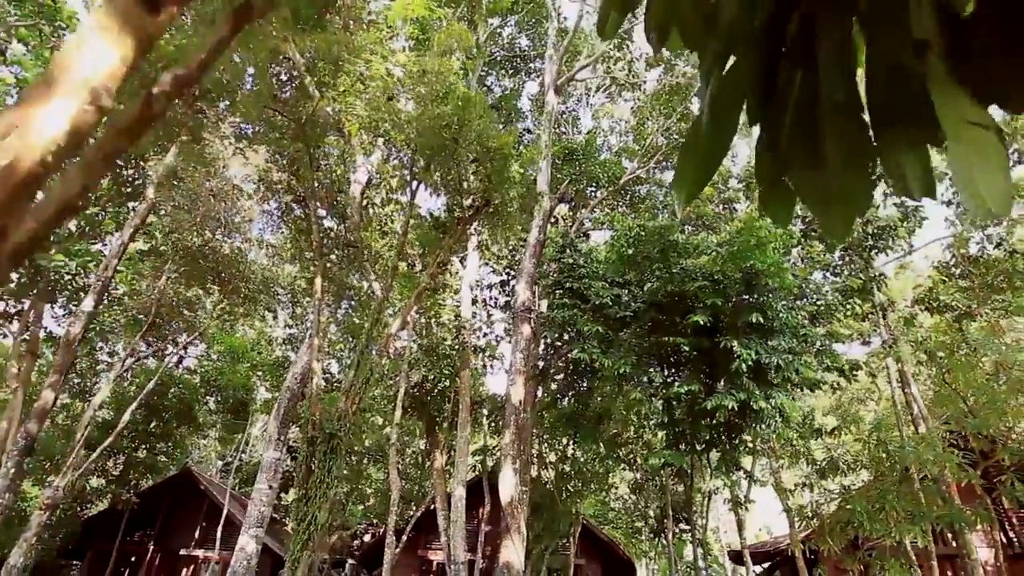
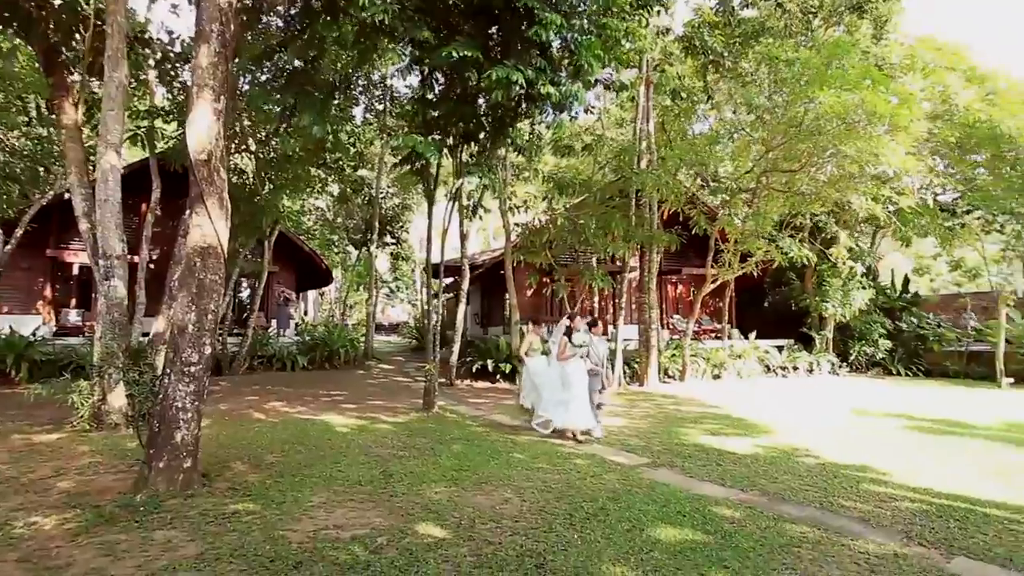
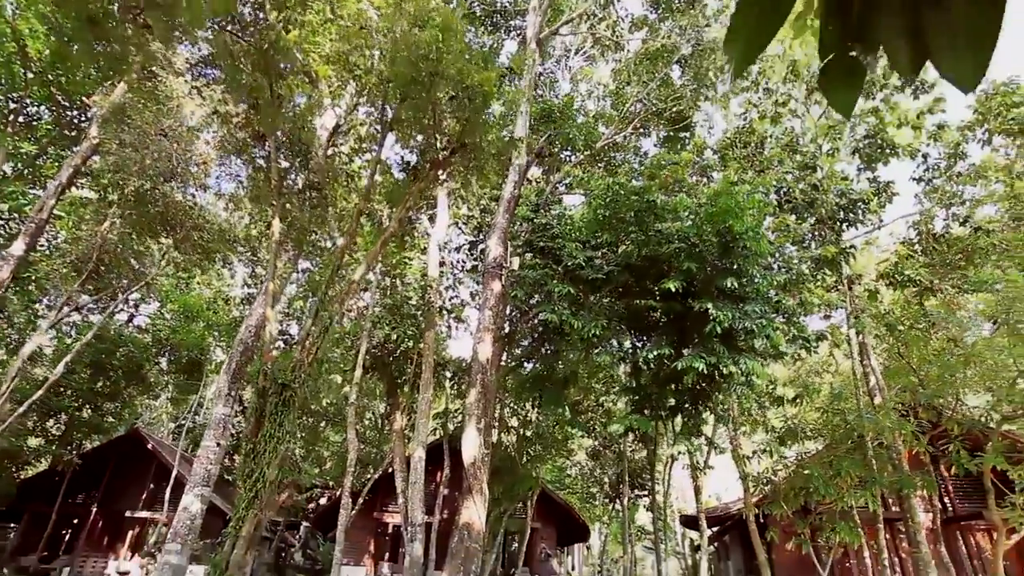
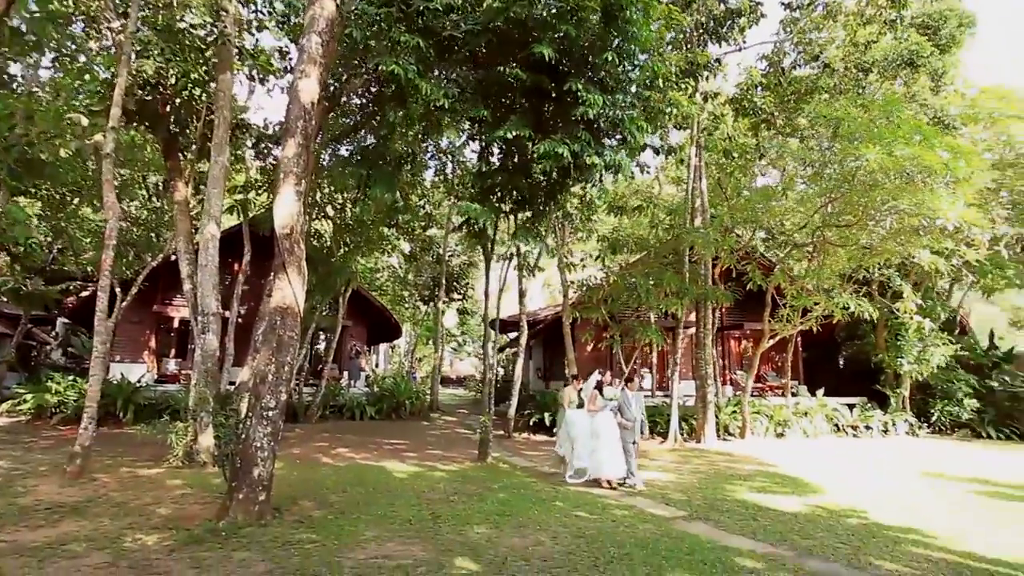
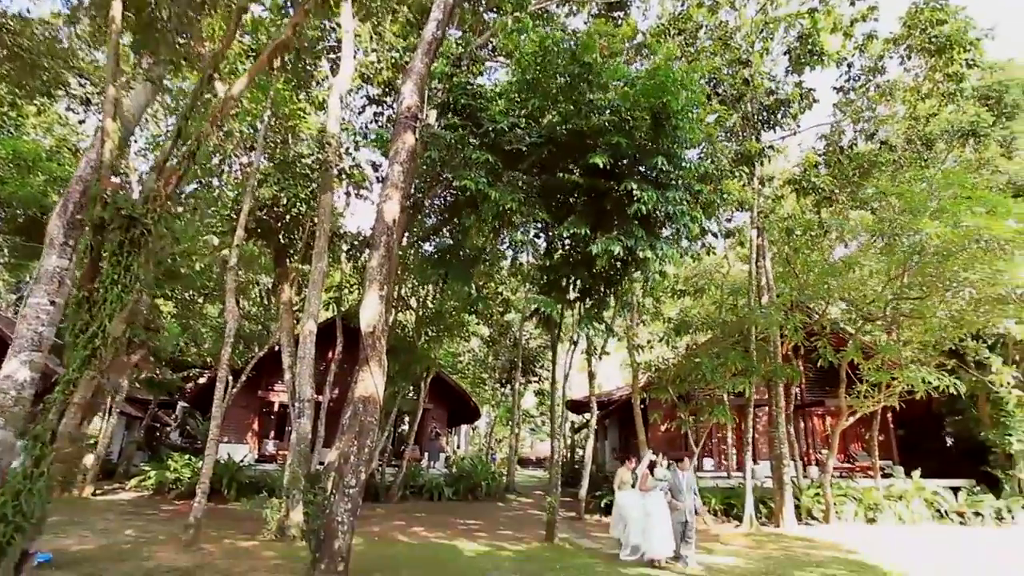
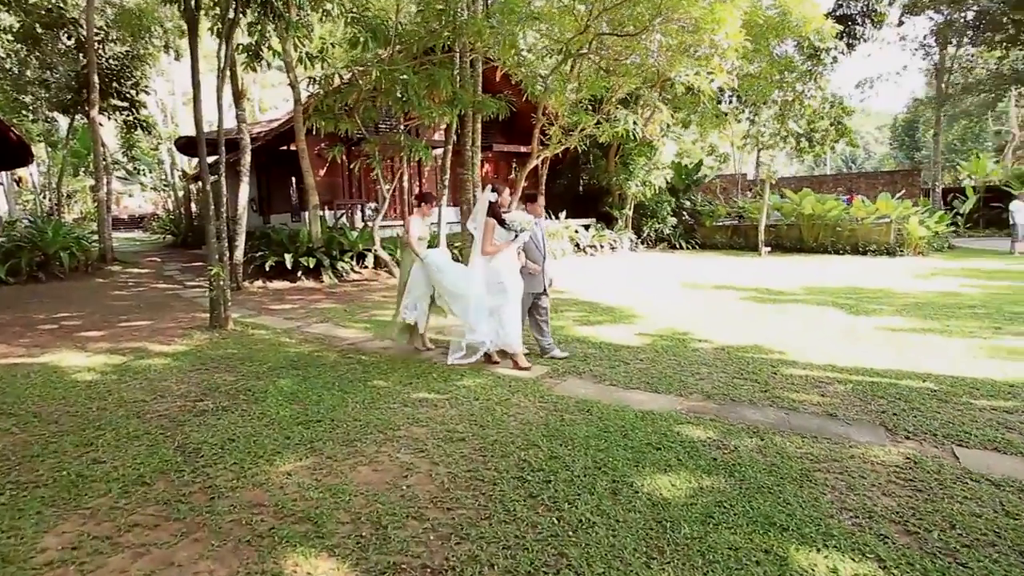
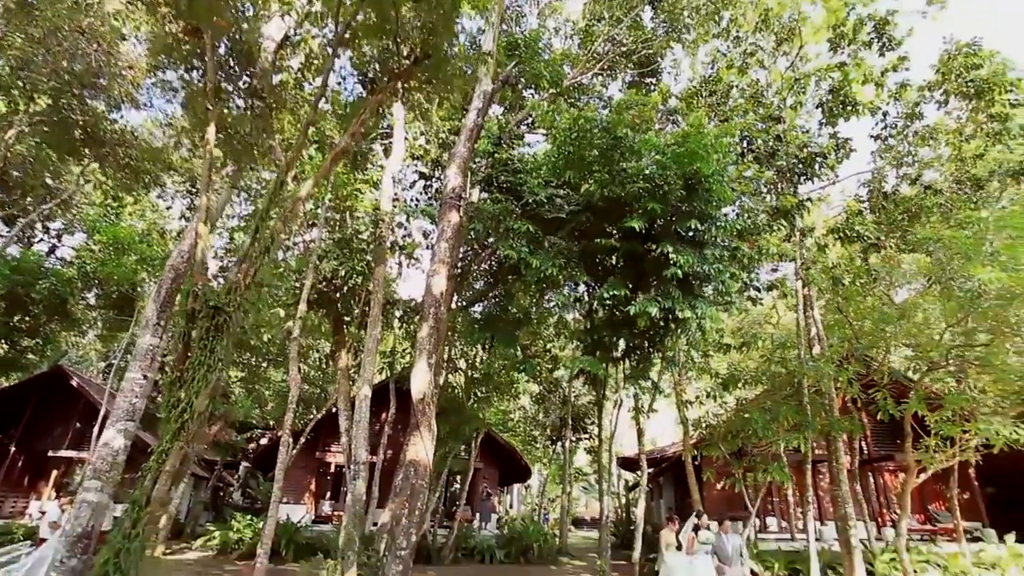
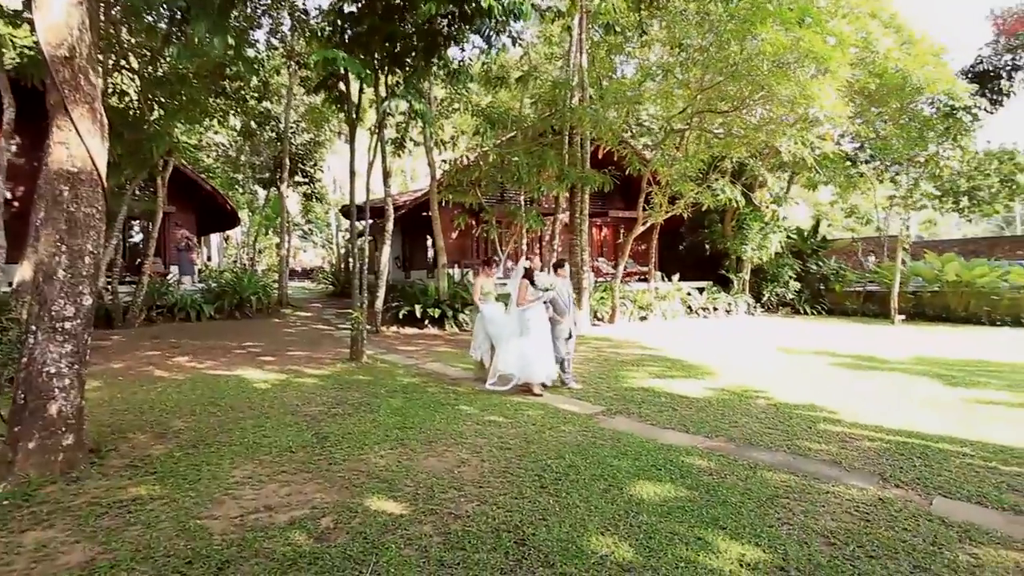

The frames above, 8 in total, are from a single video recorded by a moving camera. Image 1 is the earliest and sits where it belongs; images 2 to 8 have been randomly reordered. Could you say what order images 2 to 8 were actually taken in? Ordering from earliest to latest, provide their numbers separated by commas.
3, 7, 5, 4, 2, 8, 6
